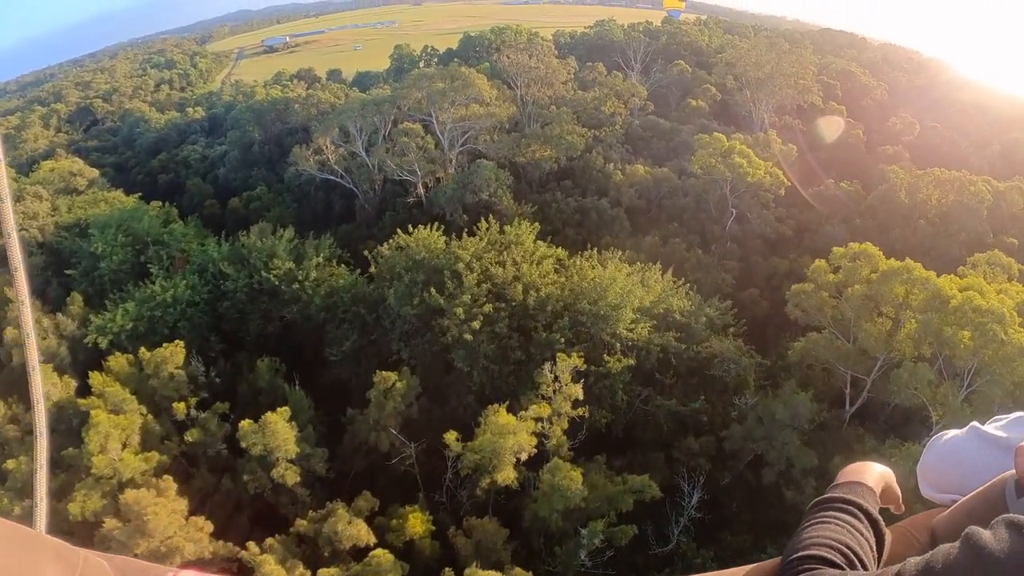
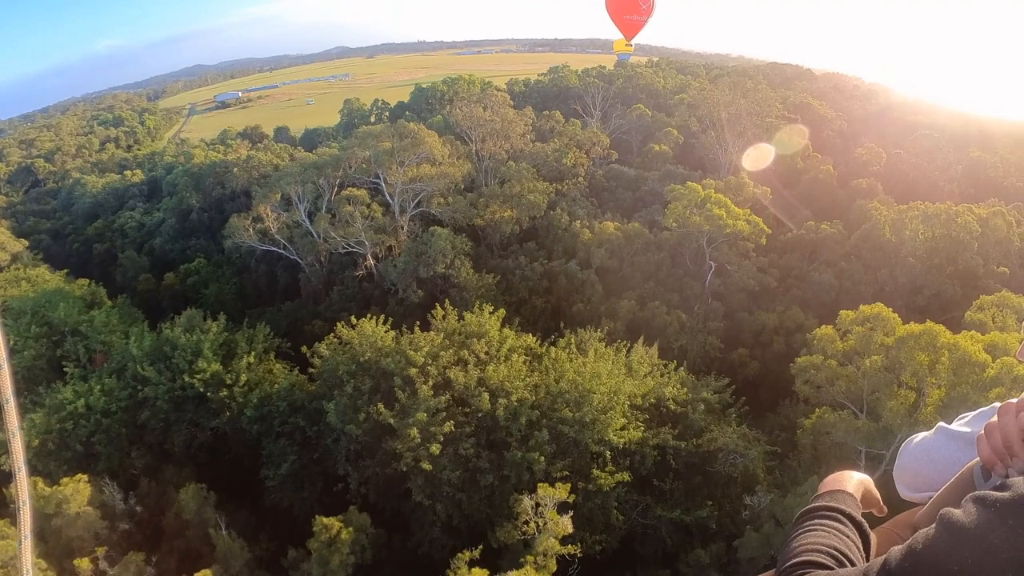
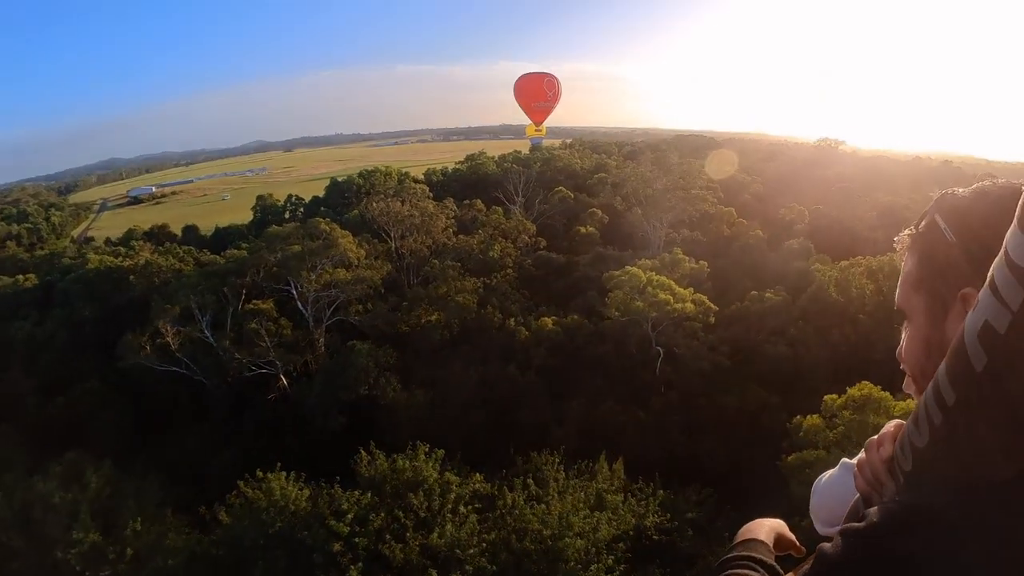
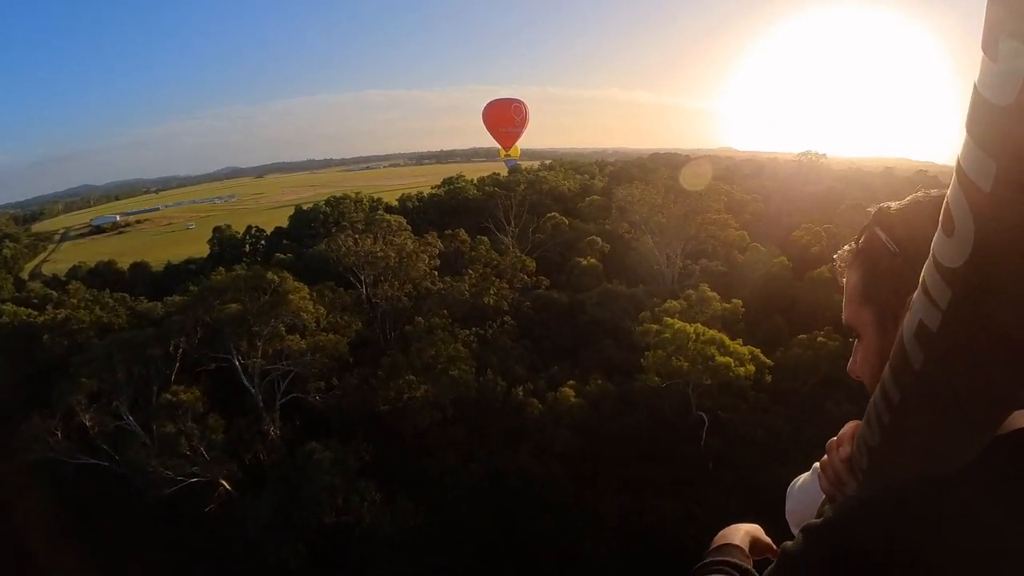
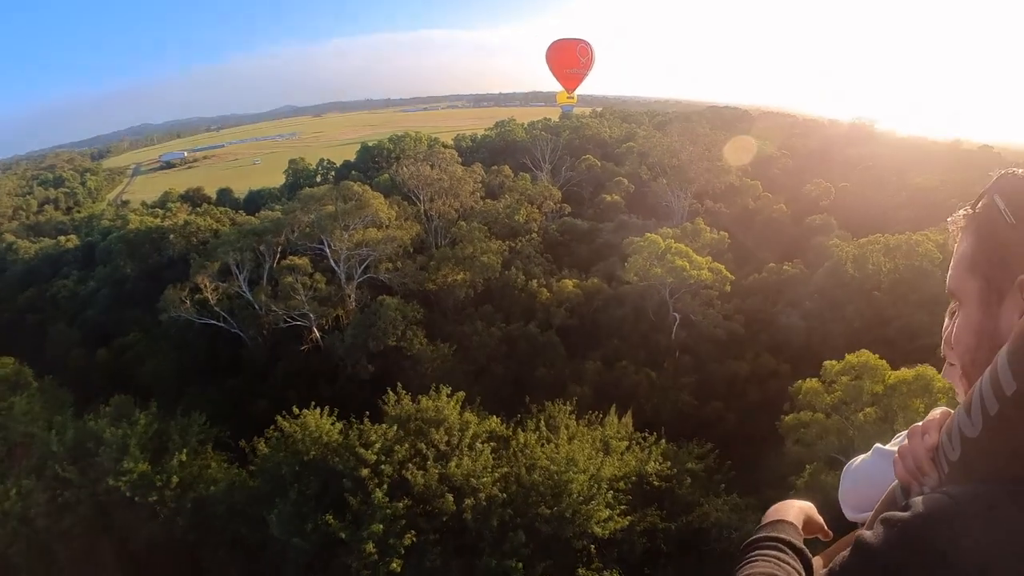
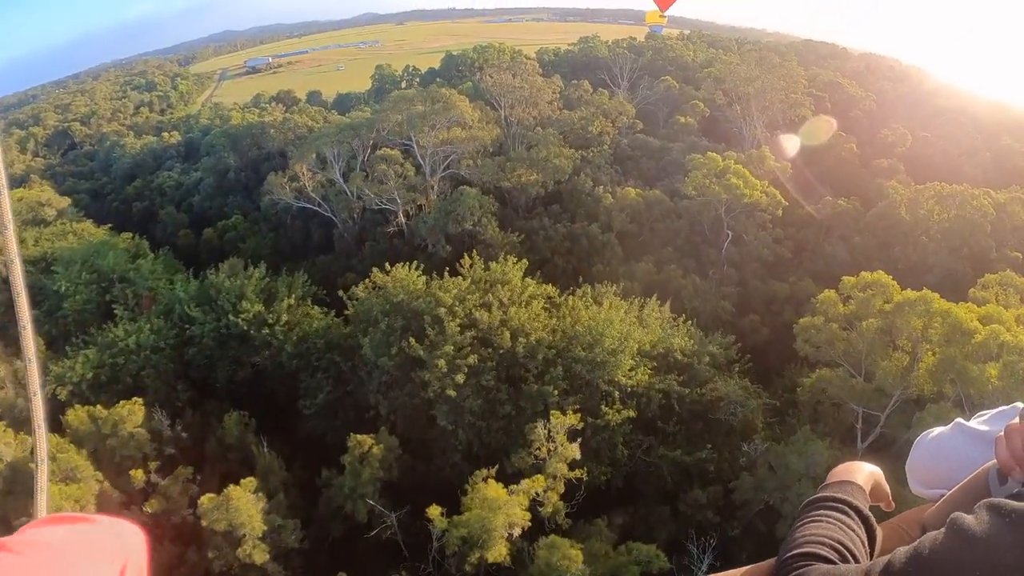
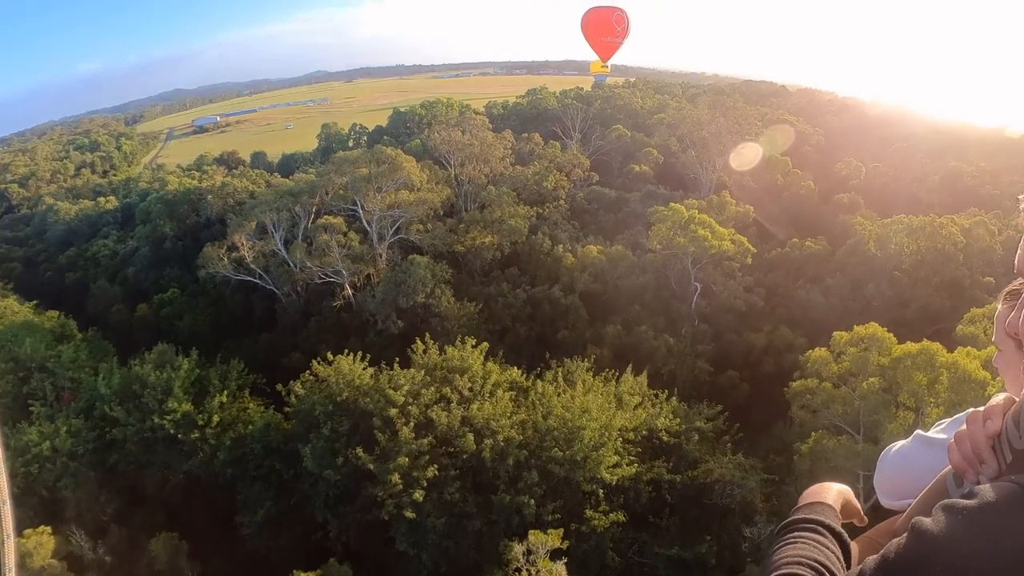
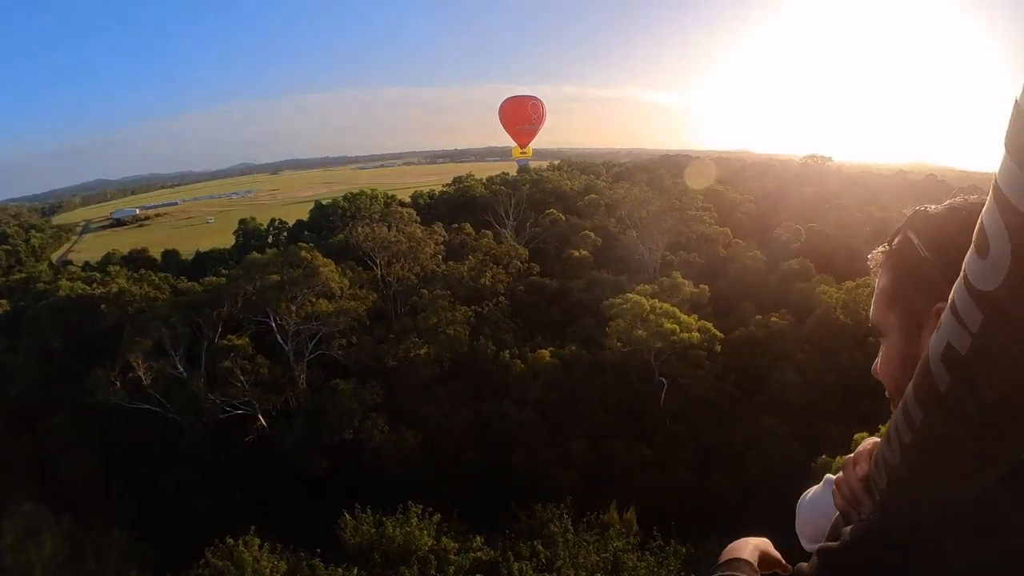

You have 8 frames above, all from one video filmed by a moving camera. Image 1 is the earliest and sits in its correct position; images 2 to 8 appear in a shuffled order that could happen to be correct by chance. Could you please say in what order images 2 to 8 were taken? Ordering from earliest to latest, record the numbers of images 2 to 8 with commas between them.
6, 2, 7, 5, 3, 8, 4
